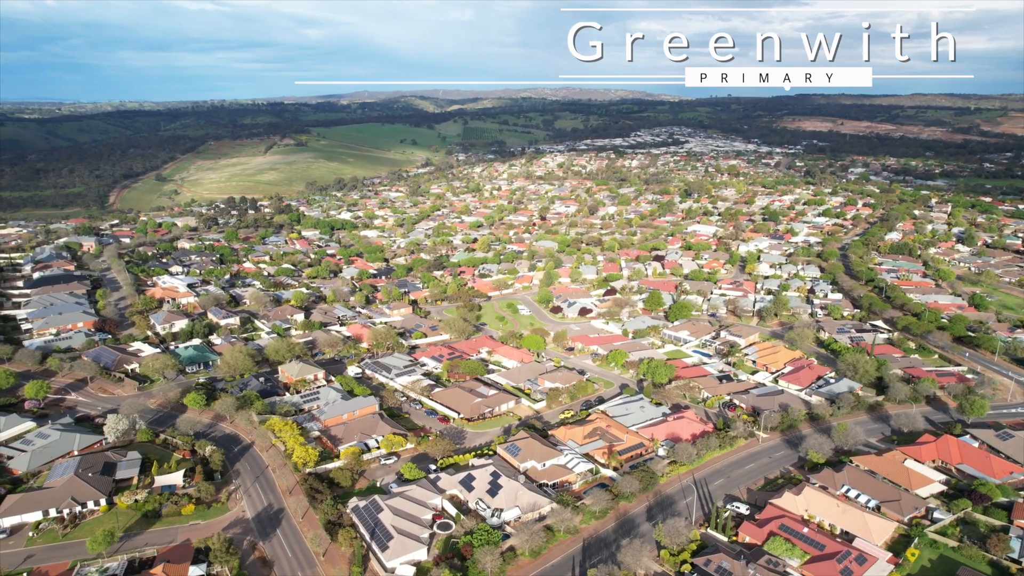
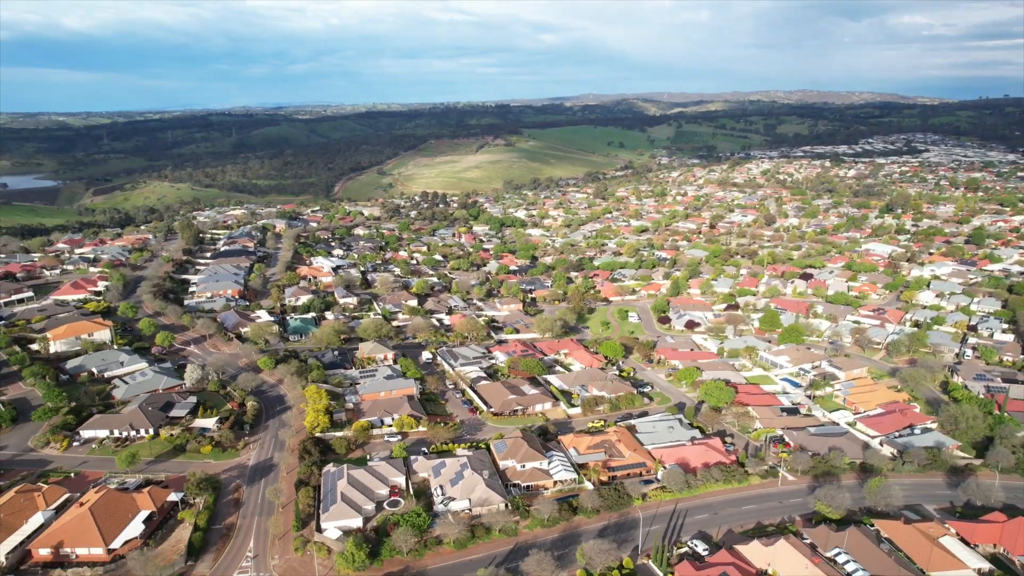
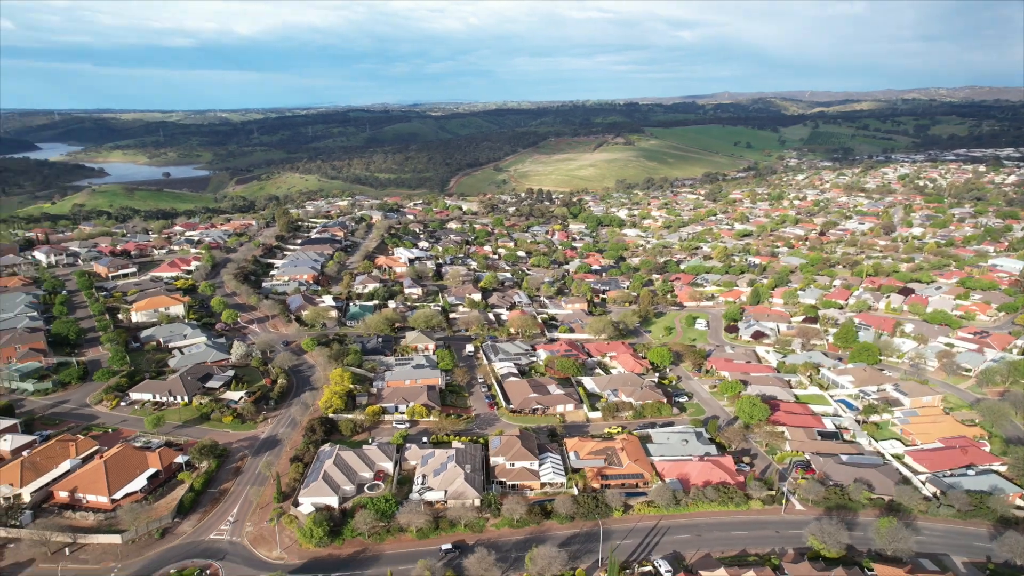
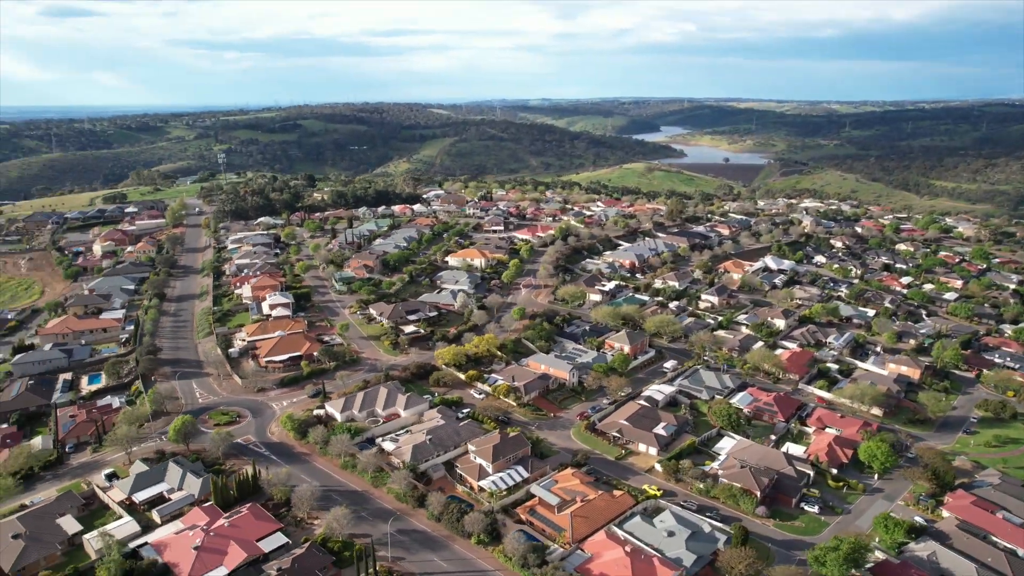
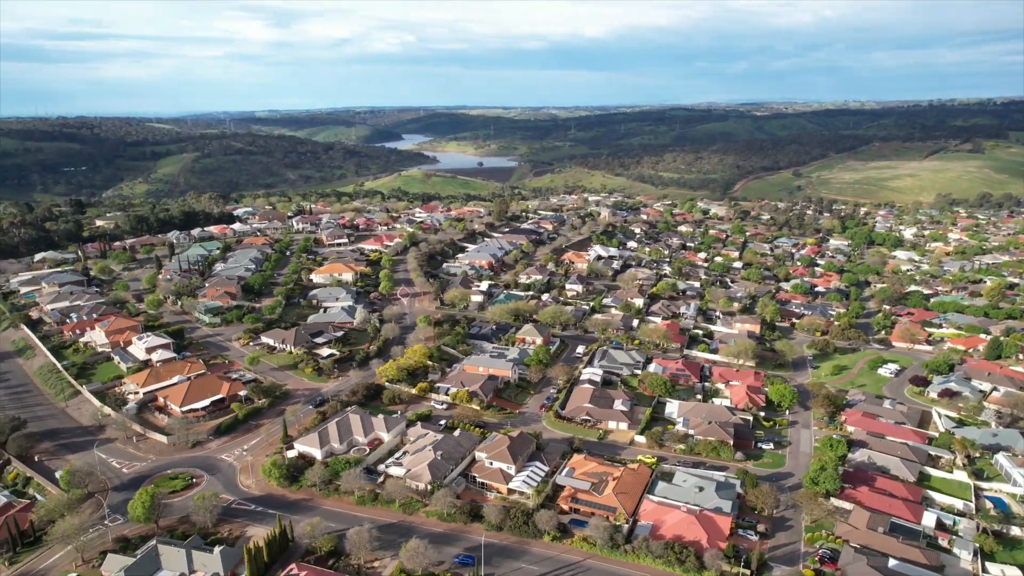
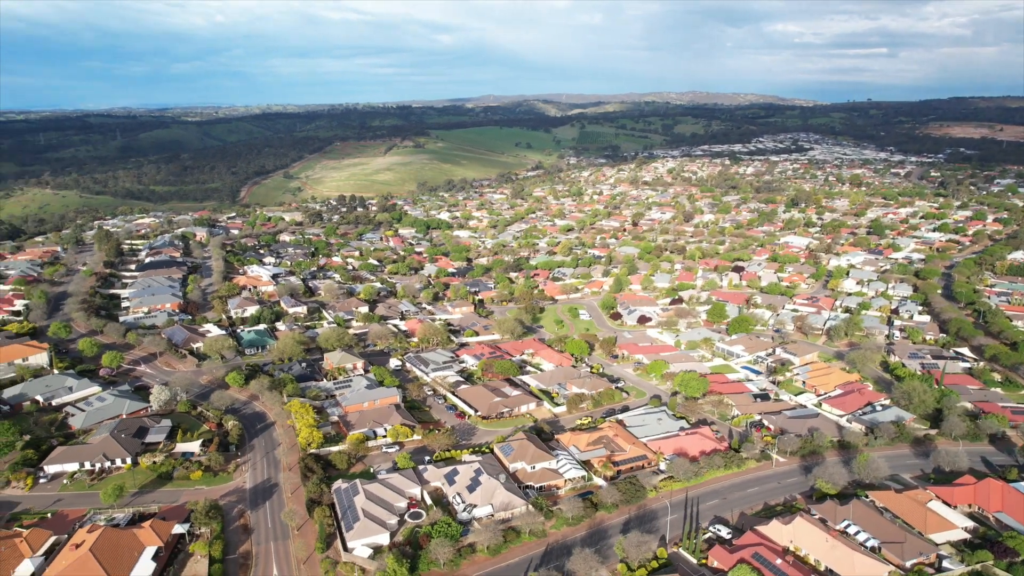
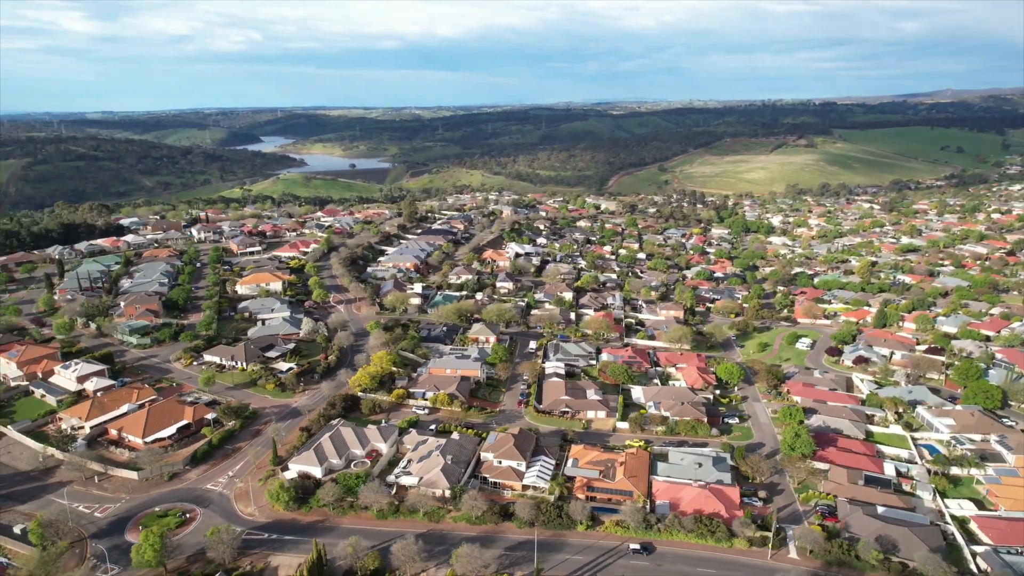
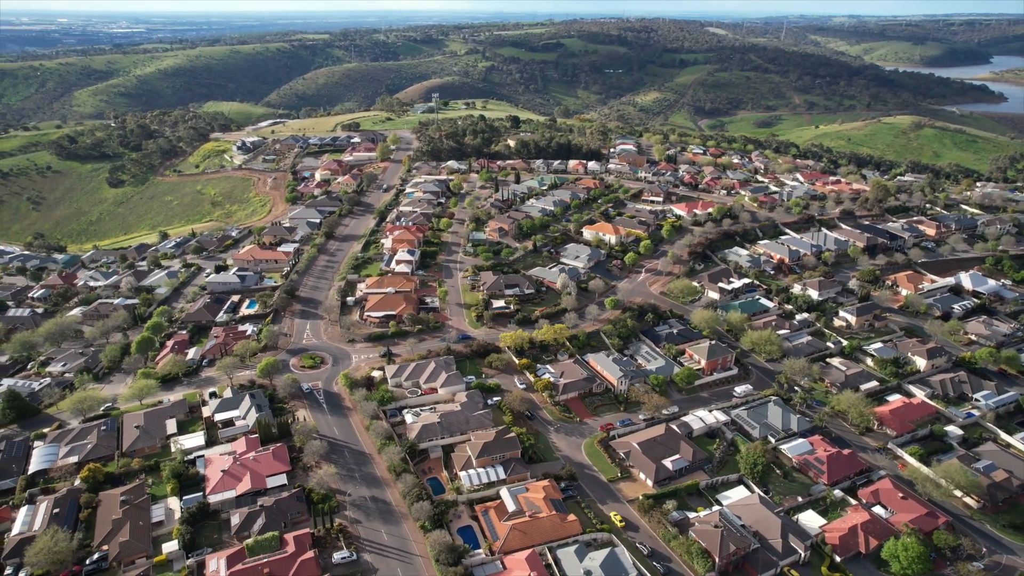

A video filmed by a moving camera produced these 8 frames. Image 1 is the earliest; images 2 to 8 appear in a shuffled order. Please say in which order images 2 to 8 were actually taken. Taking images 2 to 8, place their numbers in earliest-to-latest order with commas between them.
6, 2, 3, 7, 5, 4, 8
